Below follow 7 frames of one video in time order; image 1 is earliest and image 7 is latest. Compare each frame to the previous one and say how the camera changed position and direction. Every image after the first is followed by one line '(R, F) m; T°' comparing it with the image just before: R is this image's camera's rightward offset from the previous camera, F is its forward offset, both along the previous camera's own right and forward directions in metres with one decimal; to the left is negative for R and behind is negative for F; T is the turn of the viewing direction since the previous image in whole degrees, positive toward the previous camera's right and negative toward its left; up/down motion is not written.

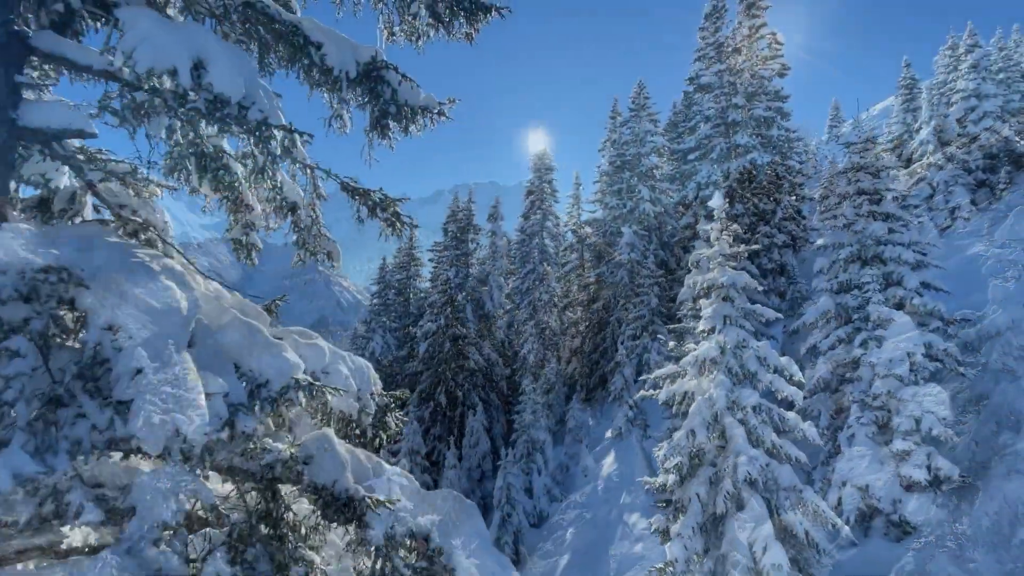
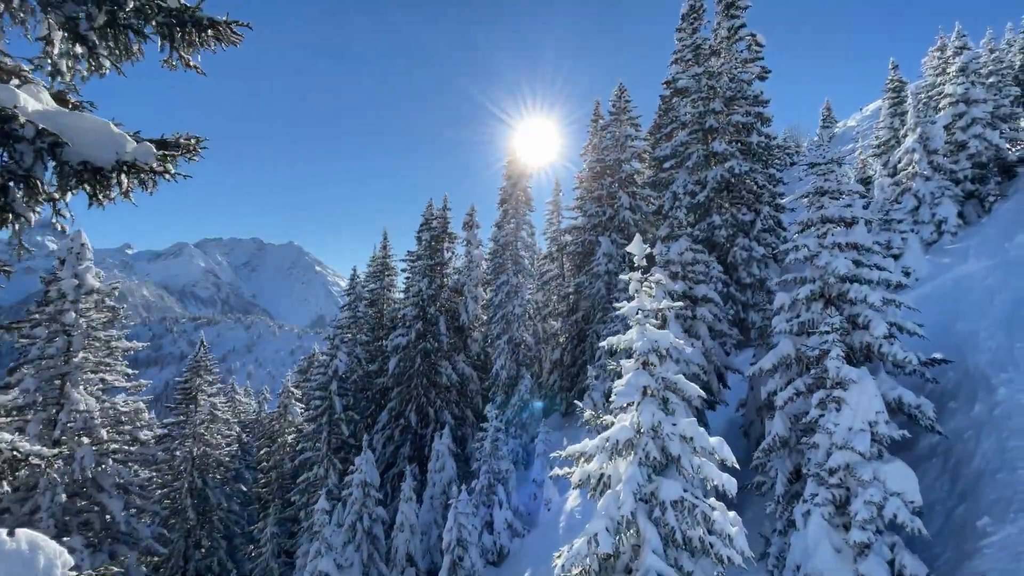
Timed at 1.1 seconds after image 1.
(+1.7, +1.4) m; 0°
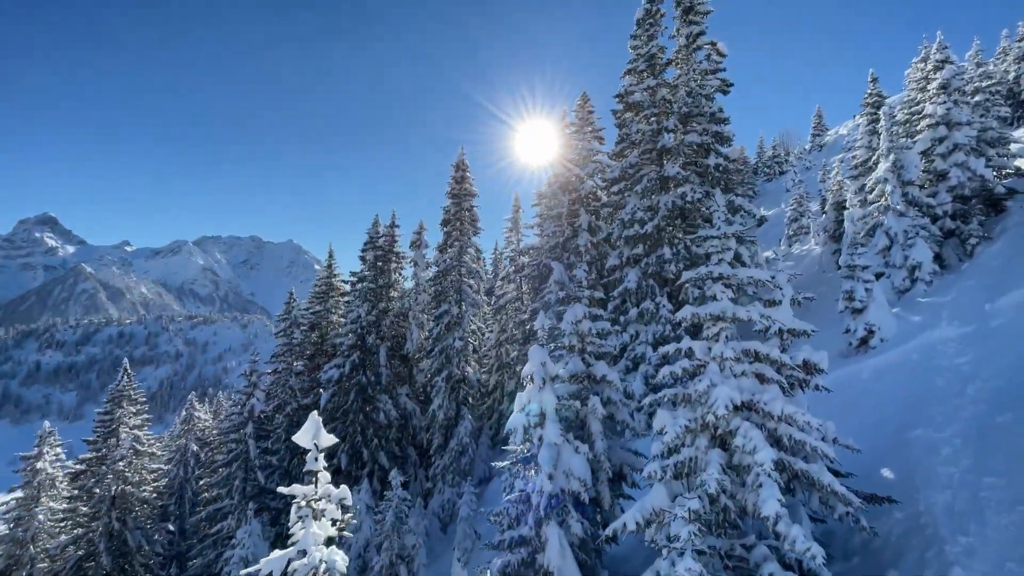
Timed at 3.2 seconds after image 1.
(+3.5, +2.8) m; 0°
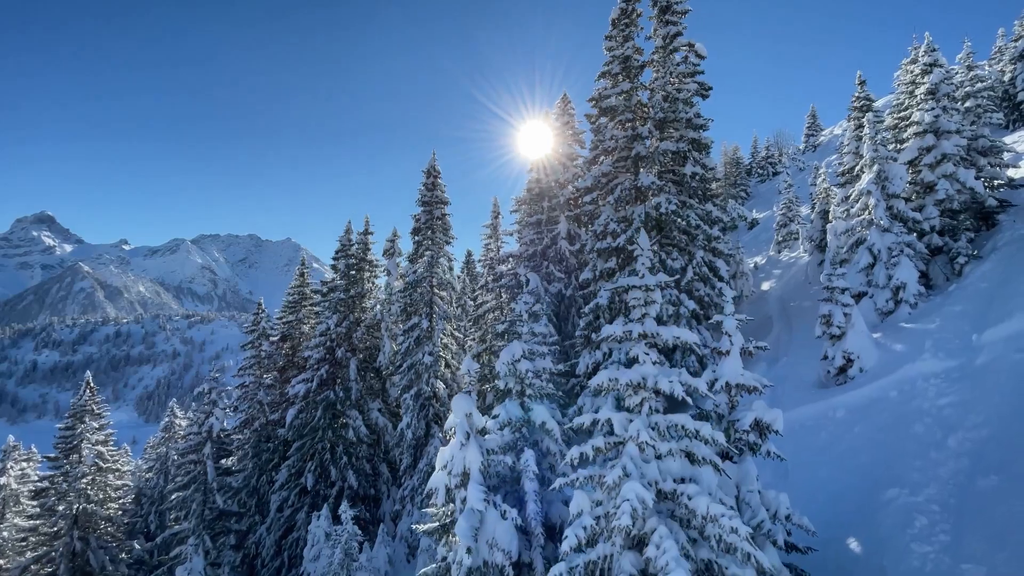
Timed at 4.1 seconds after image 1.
(+1.5, +1.2) m; 0°
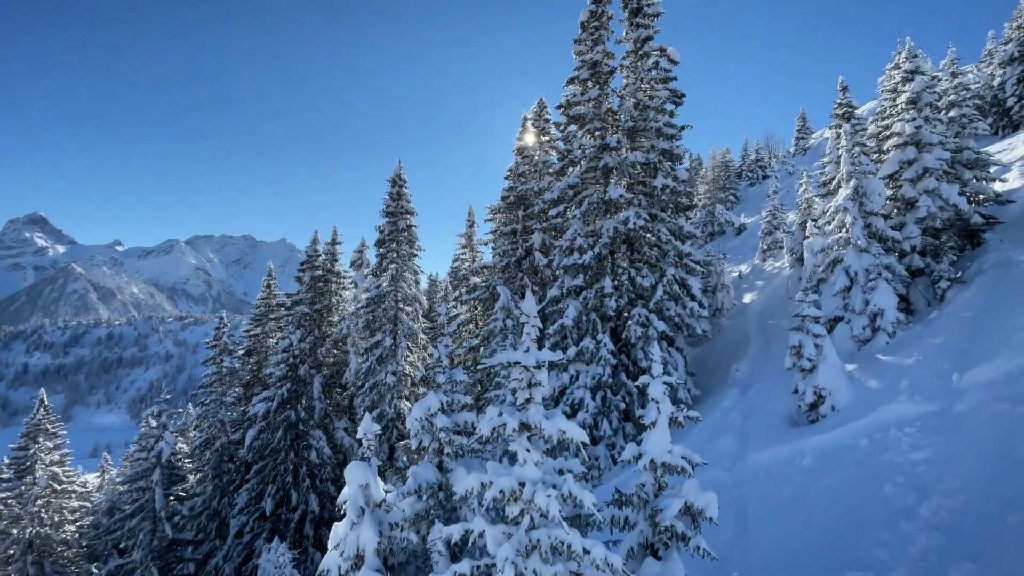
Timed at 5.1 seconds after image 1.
(+1.5, +1.2) m; 0°
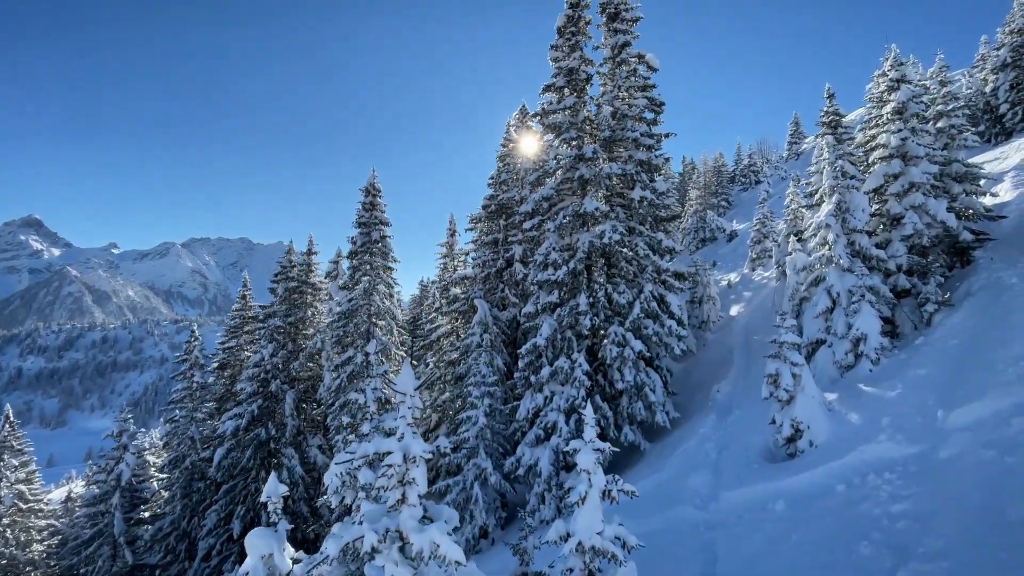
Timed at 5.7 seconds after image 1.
(+1.1, +0.9) m; 0°
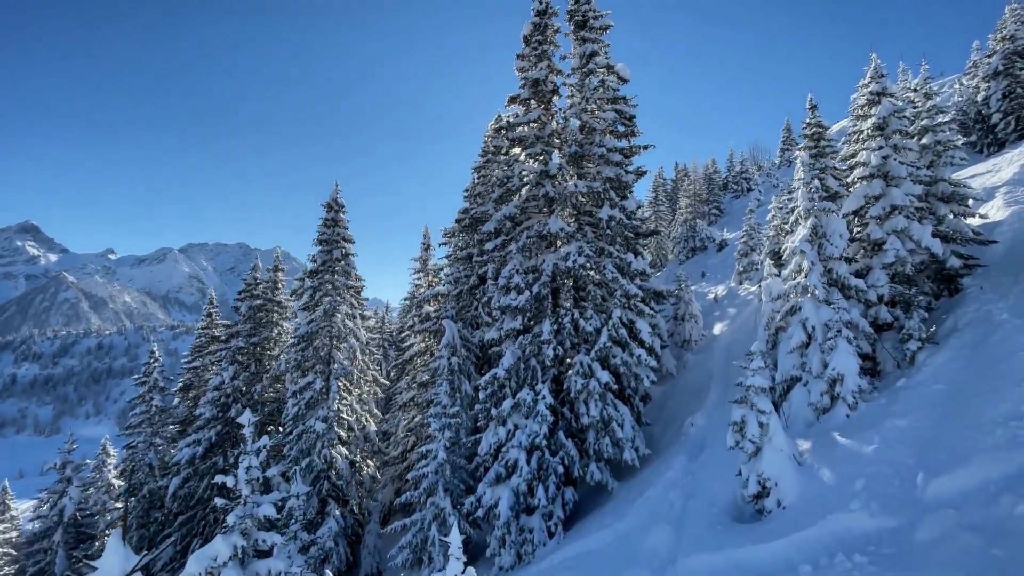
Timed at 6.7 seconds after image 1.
(+1.5, +1.2) m; 0°
